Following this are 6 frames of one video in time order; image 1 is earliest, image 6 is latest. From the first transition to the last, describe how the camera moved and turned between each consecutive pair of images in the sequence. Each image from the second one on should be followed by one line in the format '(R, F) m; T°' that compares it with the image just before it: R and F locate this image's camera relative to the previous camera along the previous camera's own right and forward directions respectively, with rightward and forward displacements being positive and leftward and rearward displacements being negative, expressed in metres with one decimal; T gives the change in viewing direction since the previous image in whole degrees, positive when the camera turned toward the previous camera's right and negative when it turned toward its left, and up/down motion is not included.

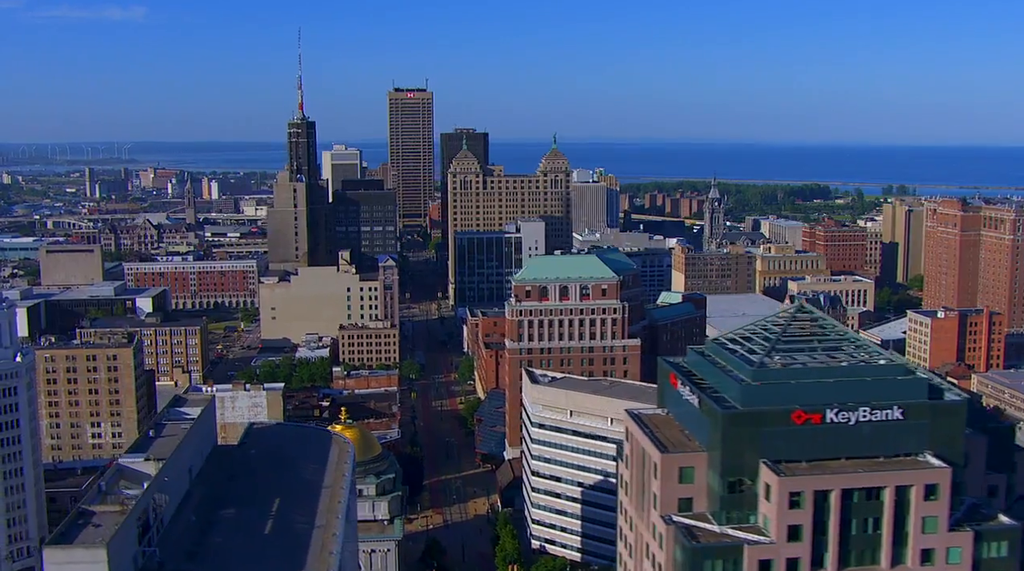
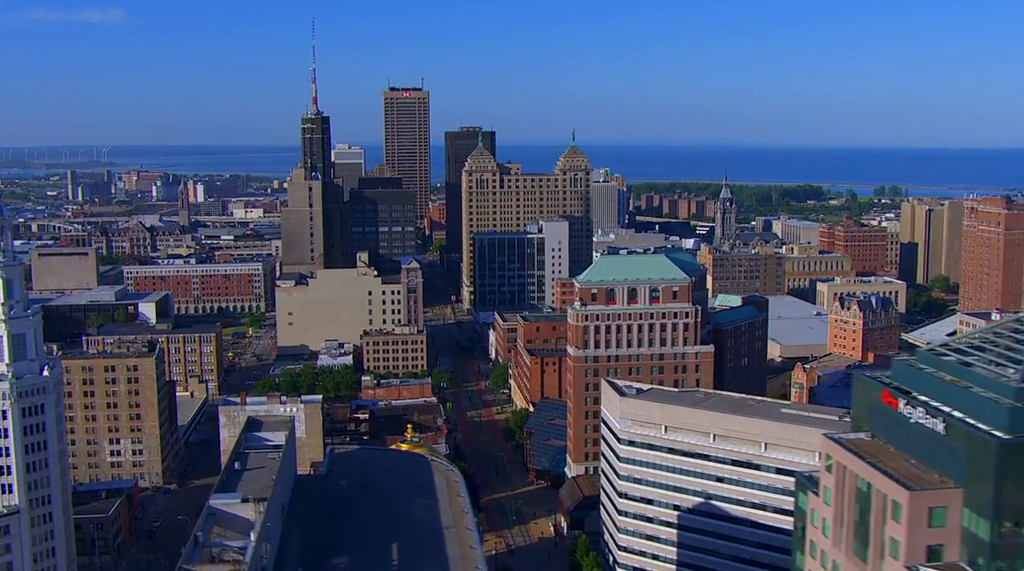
(-5.5, +6.1) m; +1°
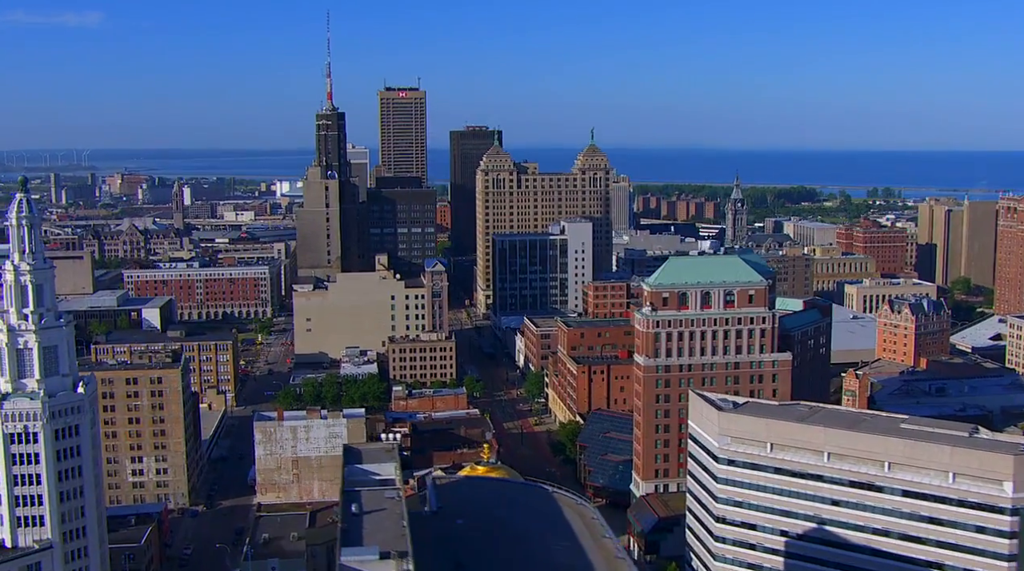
(-4.9, +5.3) m; +1°
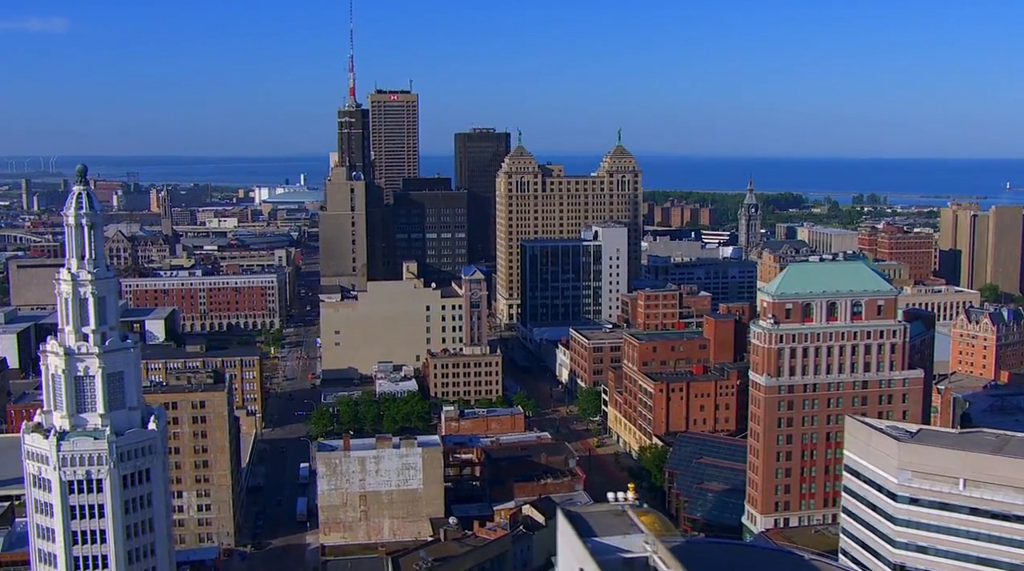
(-7.0, +7.6) m; +2°
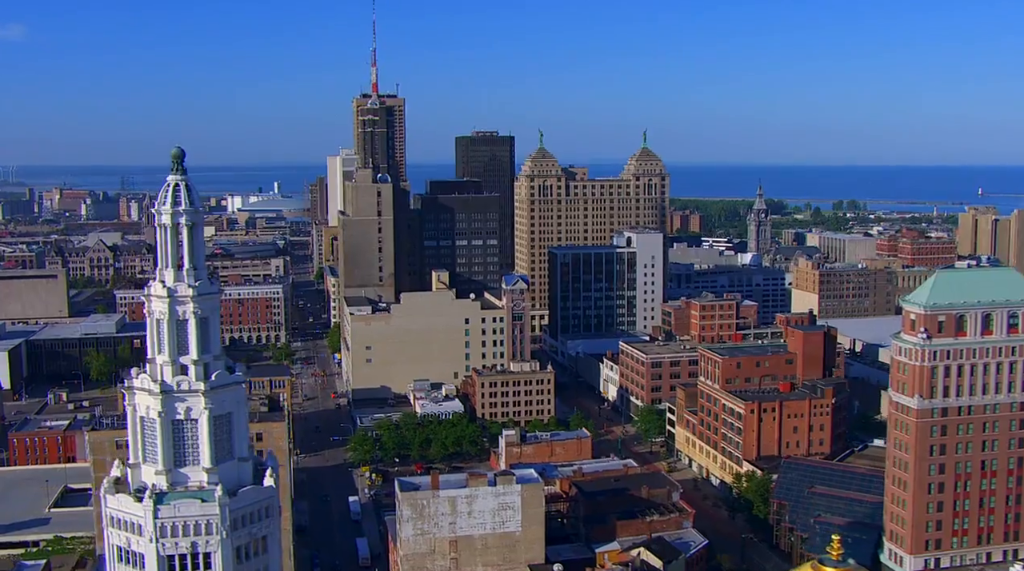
(-6.9, +7.4) m; +2°
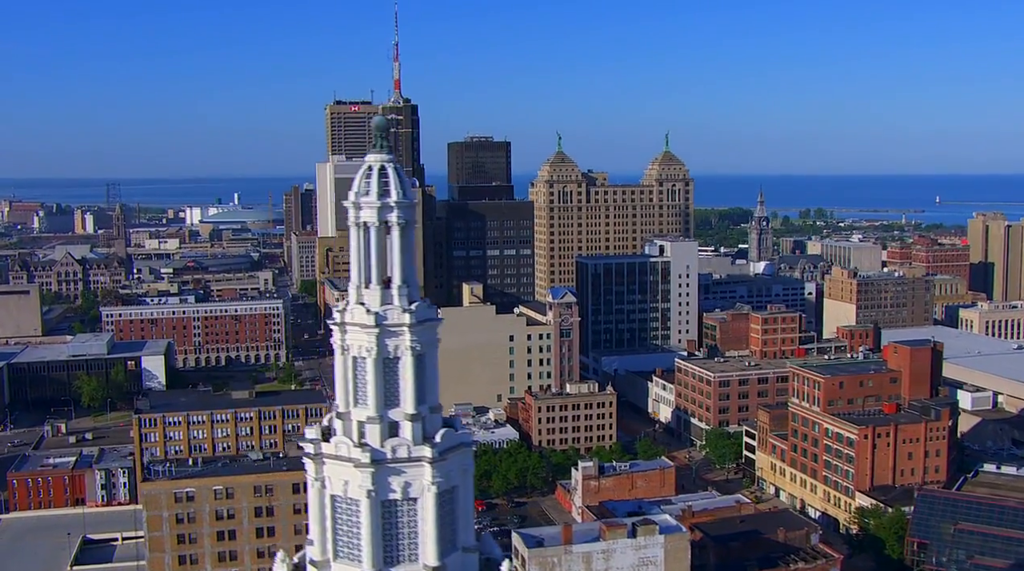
(-7.5, +7.7) m; +3°
